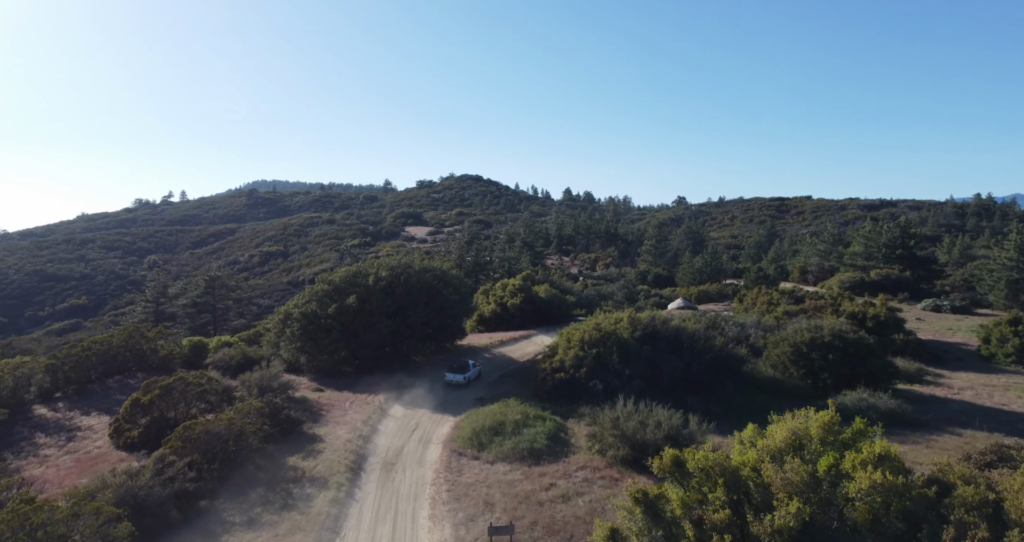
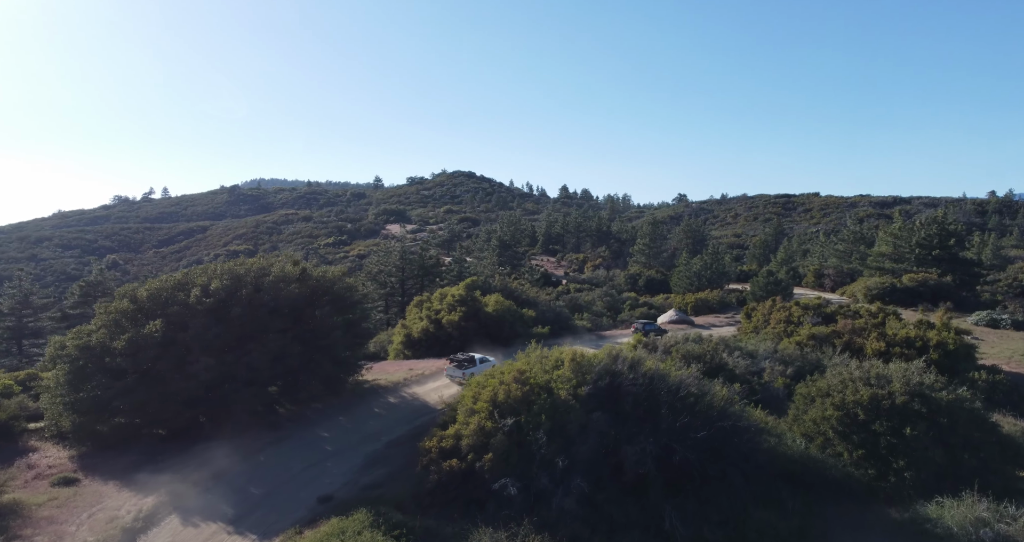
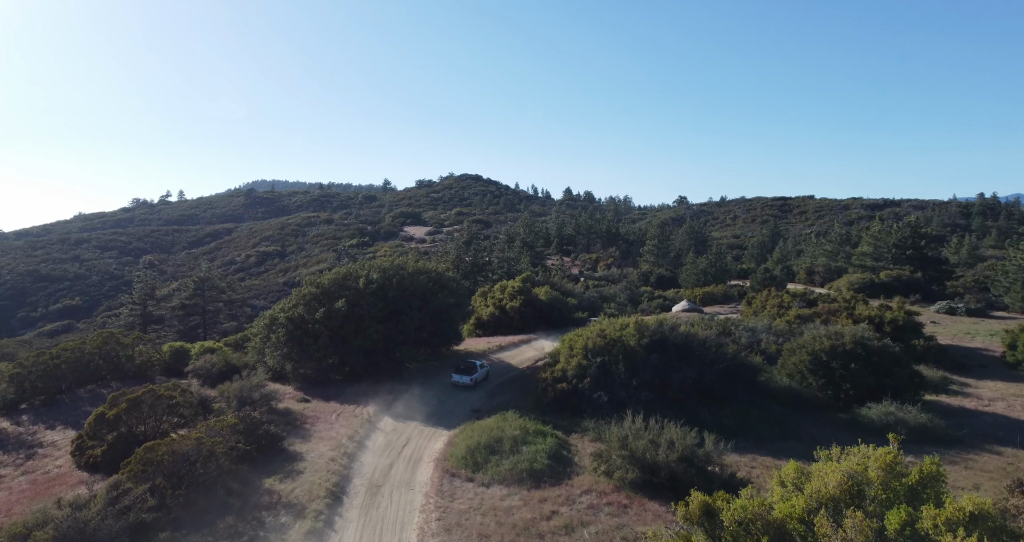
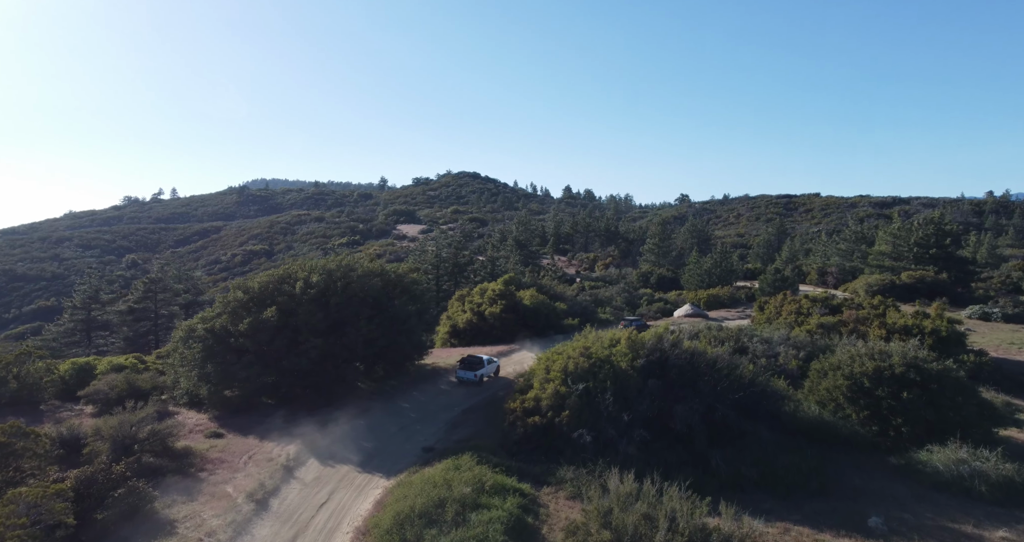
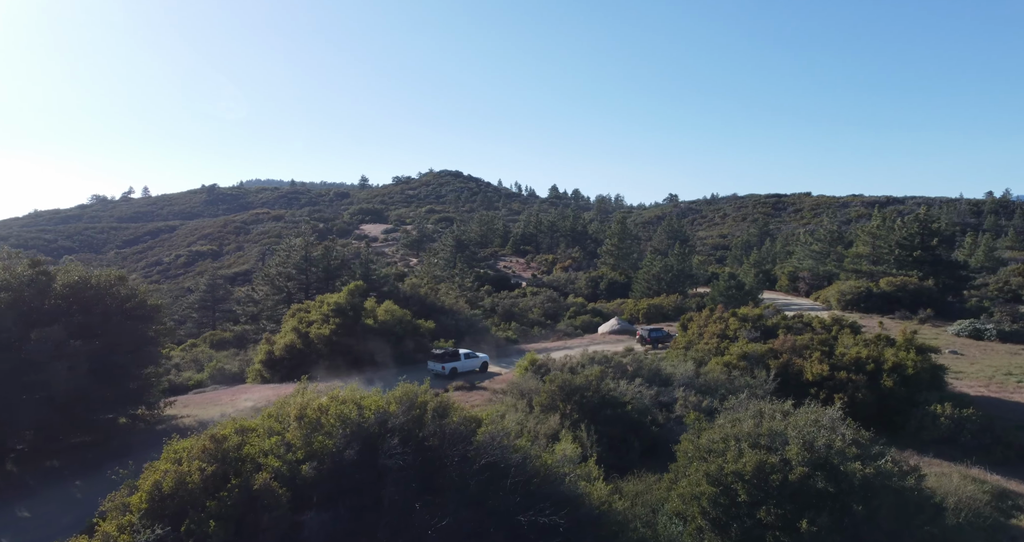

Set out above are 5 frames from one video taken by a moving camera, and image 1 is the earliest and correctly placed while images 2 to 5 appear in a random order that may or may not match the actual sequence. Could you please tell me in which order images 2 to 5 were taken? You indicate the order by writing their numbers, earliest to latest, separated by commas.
3, 4, 2, 5
